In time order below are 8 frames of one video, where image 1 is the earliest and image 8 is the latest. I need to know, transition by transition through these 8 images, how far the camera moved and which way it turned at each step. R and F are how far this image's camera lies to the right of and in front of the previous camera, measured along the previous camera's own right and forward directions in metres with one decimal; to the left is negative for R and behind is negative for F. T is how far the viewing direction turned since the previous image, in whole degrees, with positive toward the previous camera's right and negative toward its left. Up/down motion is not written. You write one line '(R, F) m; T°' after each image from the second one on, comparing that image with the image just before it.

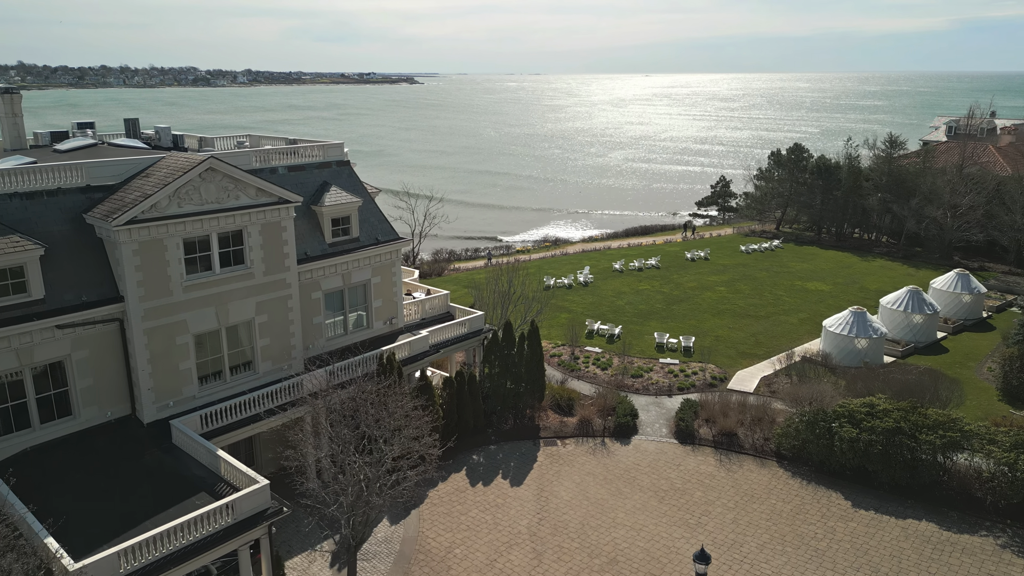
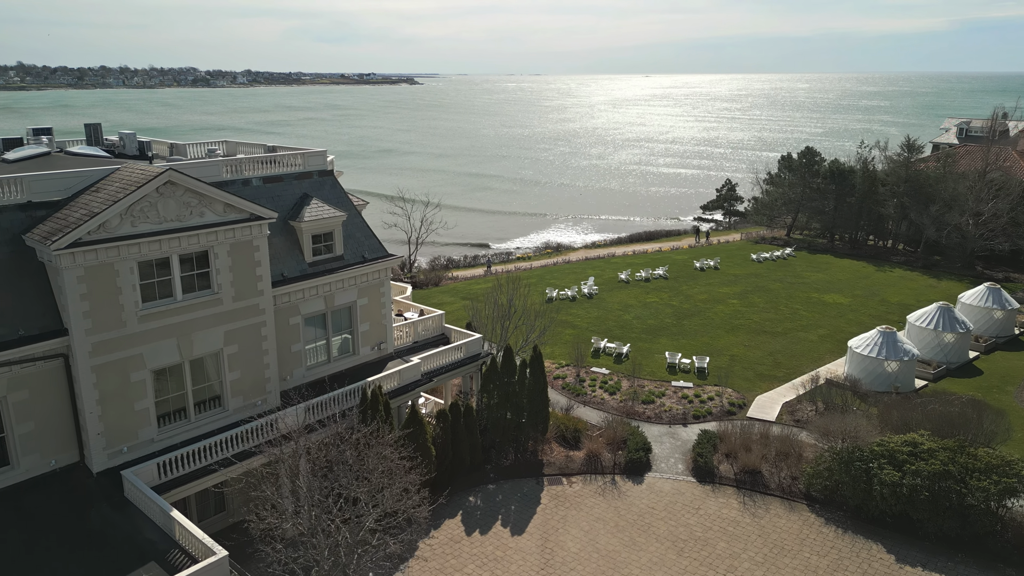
(0.0, +2.2) m; 0°
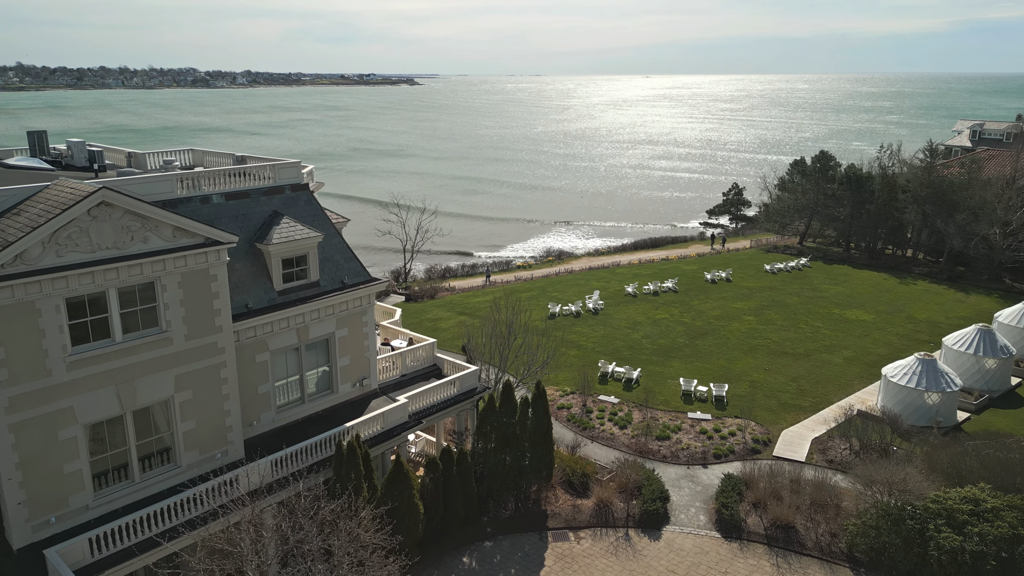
(0.0, +2.6) m; 0°
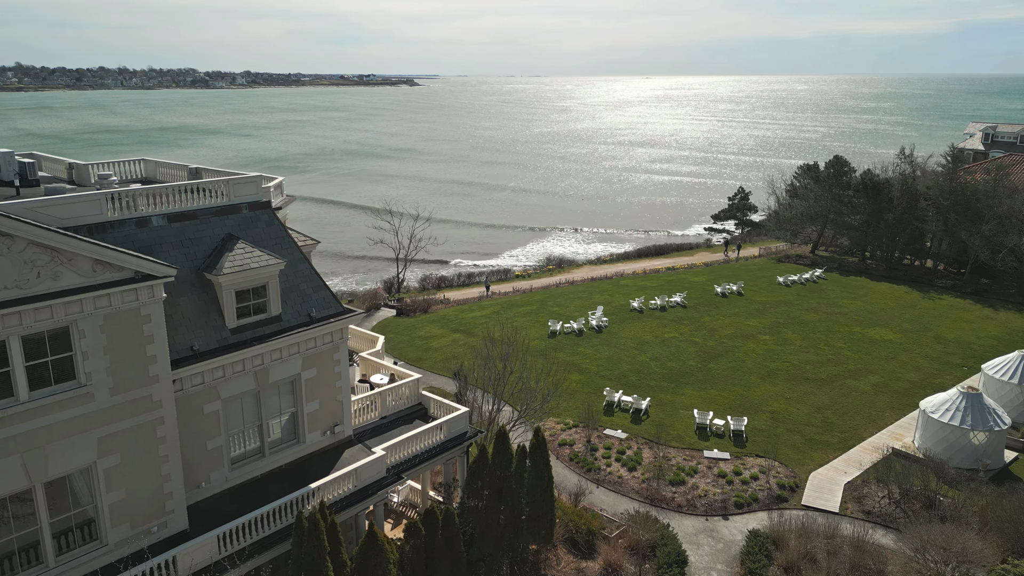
(+0.1, +2.6) m; 0°
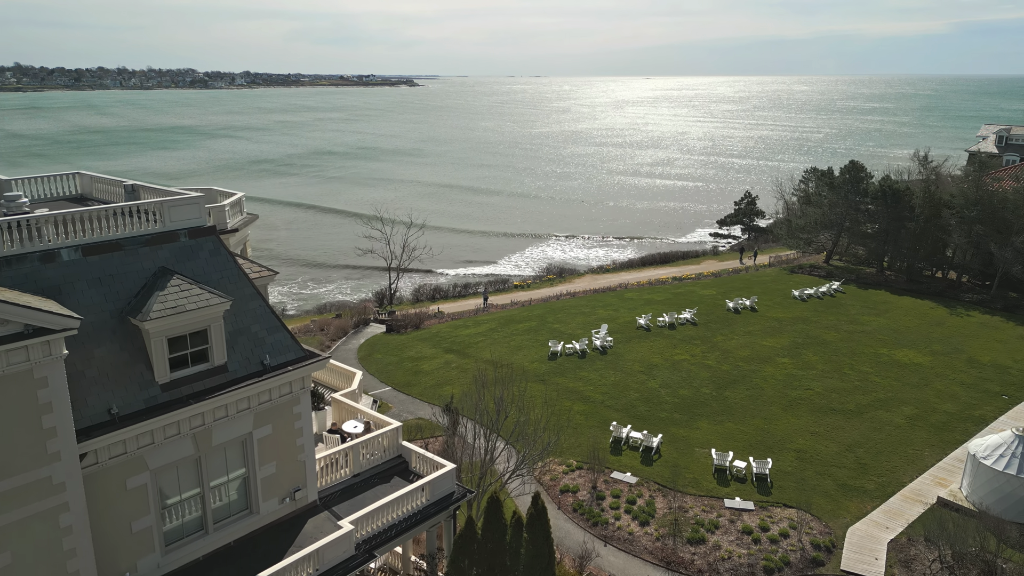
(+0.1, +2.6) m; 0°
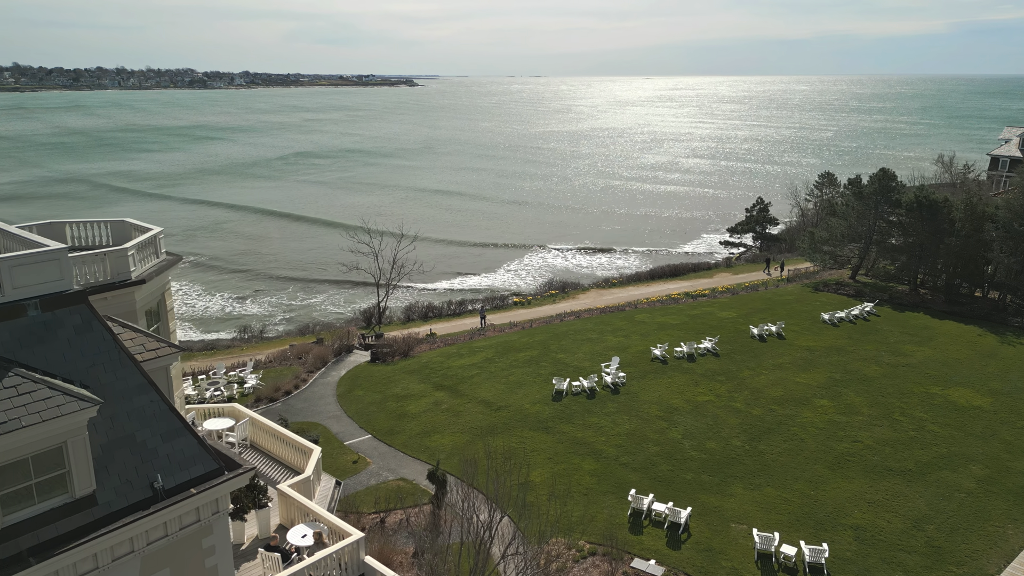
(0.0, +4.0) m; 0°
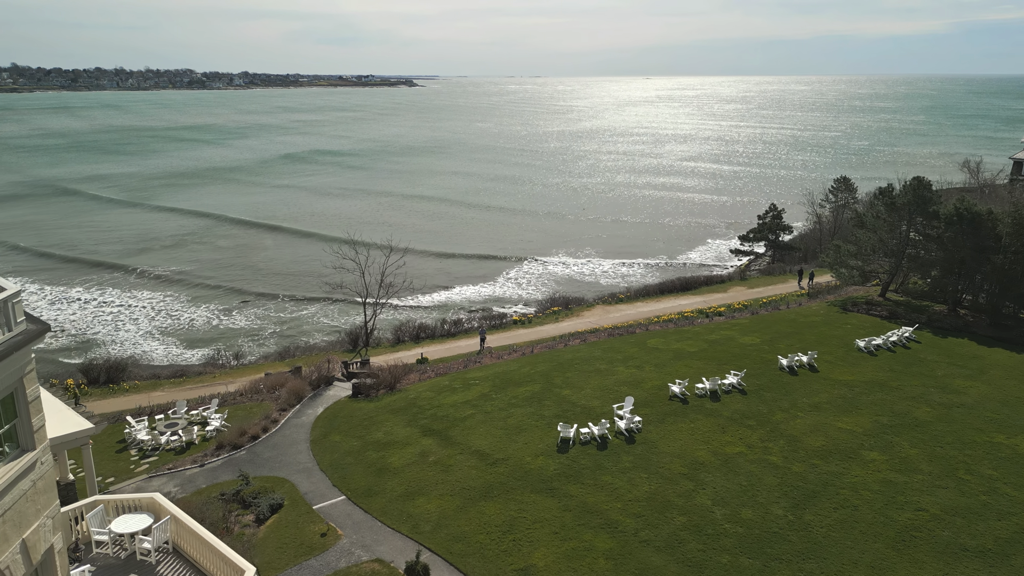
(0.0, +3.8) m; 0°
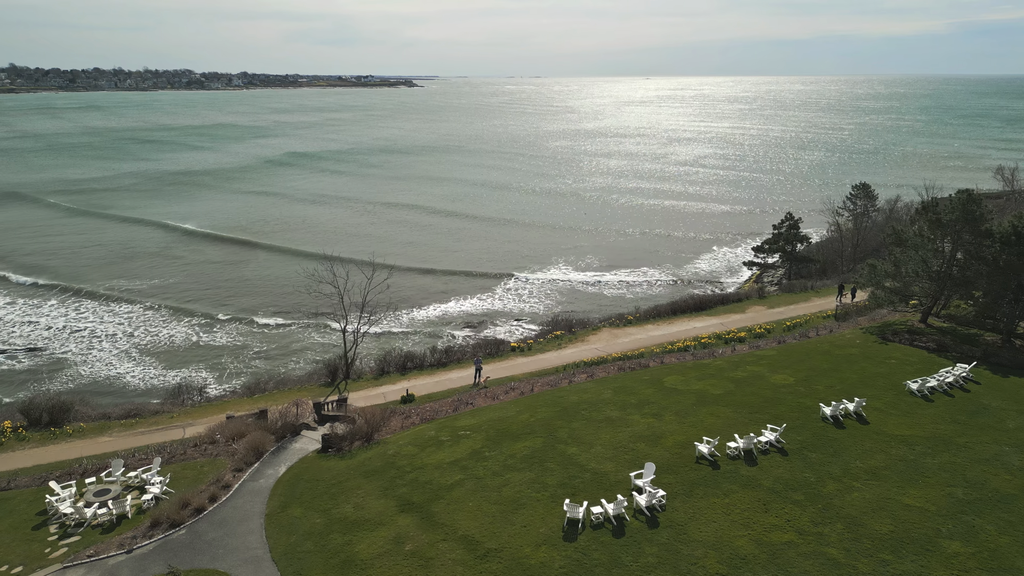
(+0.1, +4.5) m; 0°
